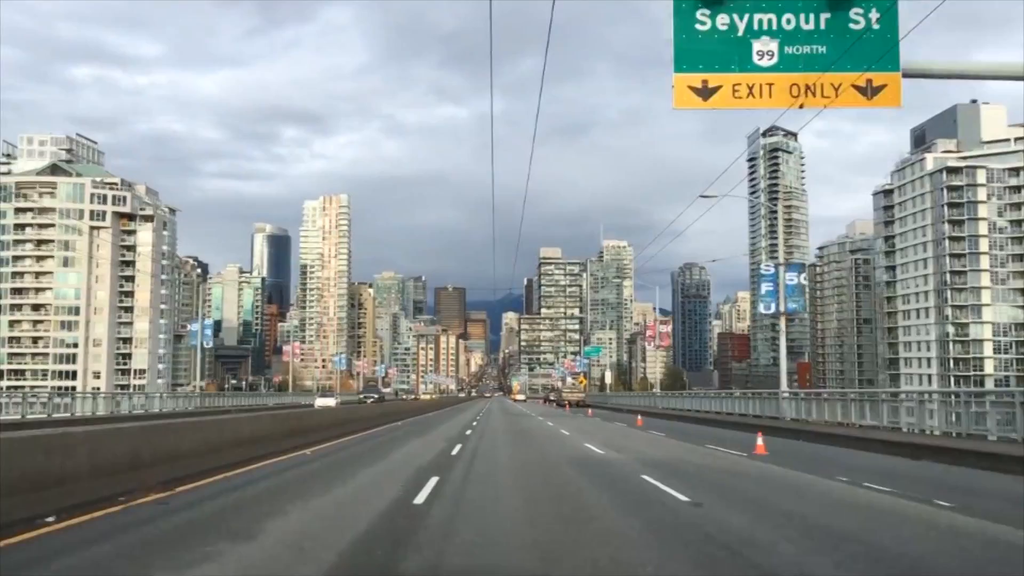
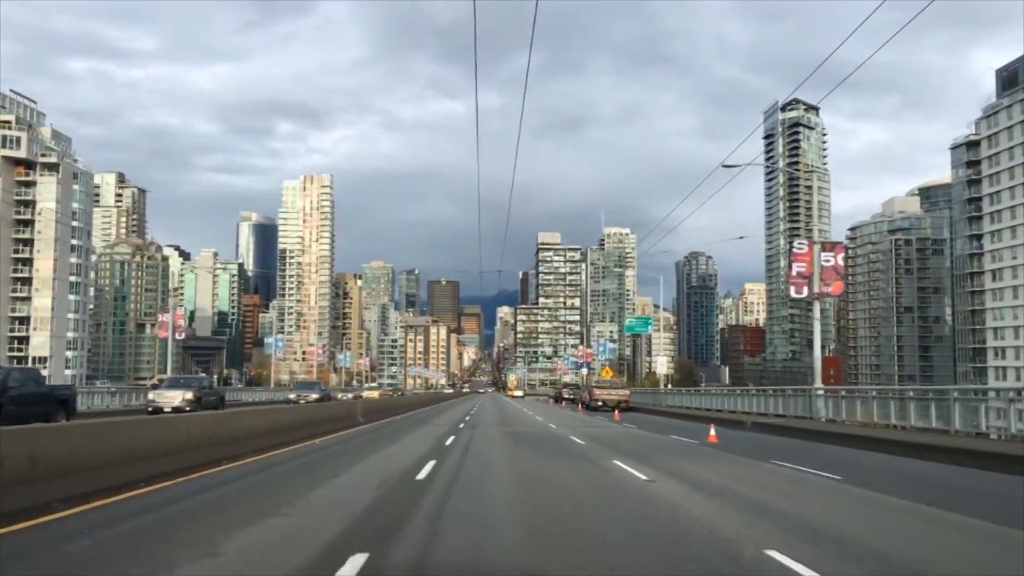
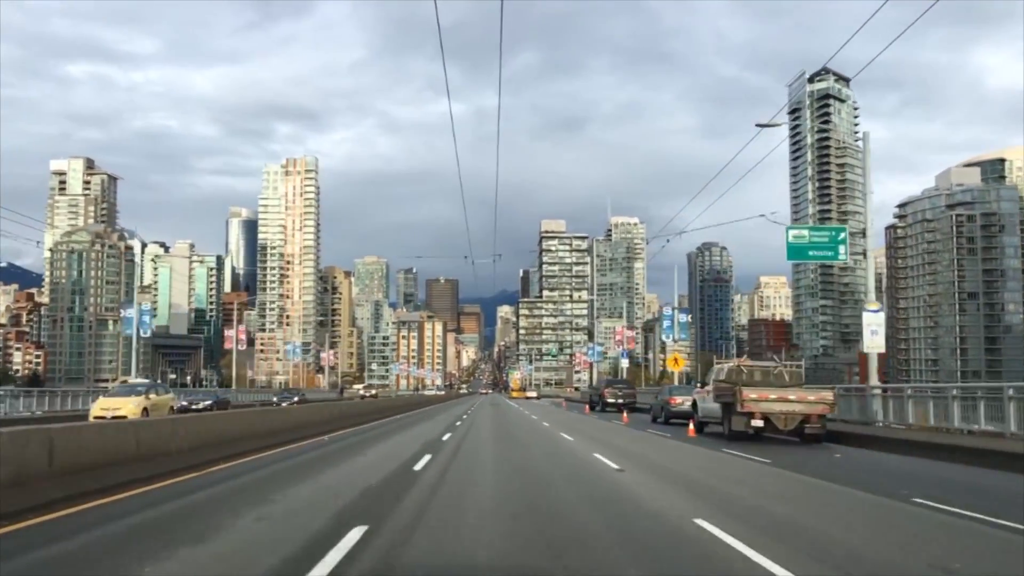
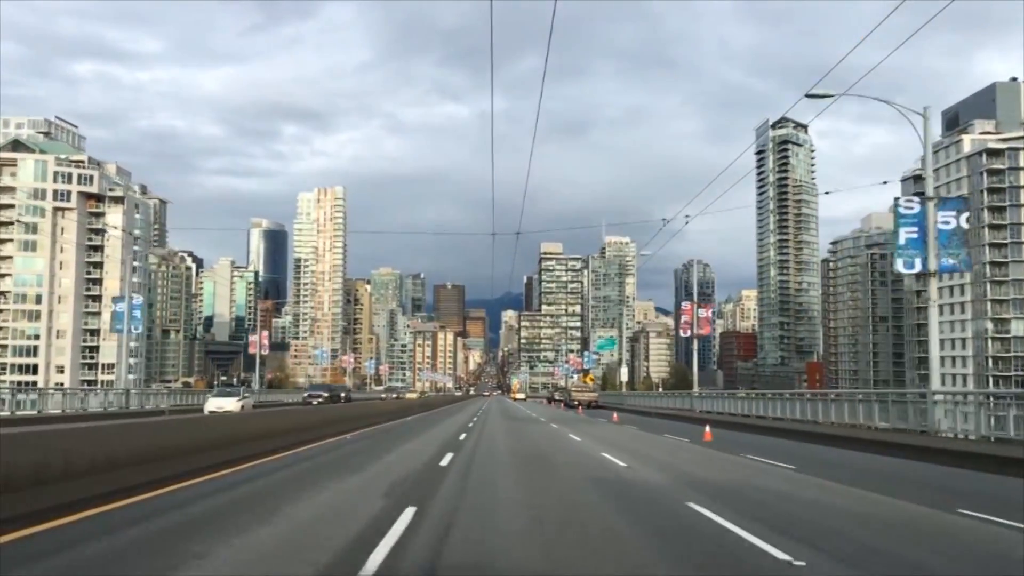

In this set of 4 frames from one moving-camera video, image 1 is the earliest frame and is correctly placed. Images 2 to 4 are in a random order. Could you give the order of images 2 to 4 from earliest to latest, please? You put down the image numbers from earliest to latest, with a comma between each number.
4, 2, 3
